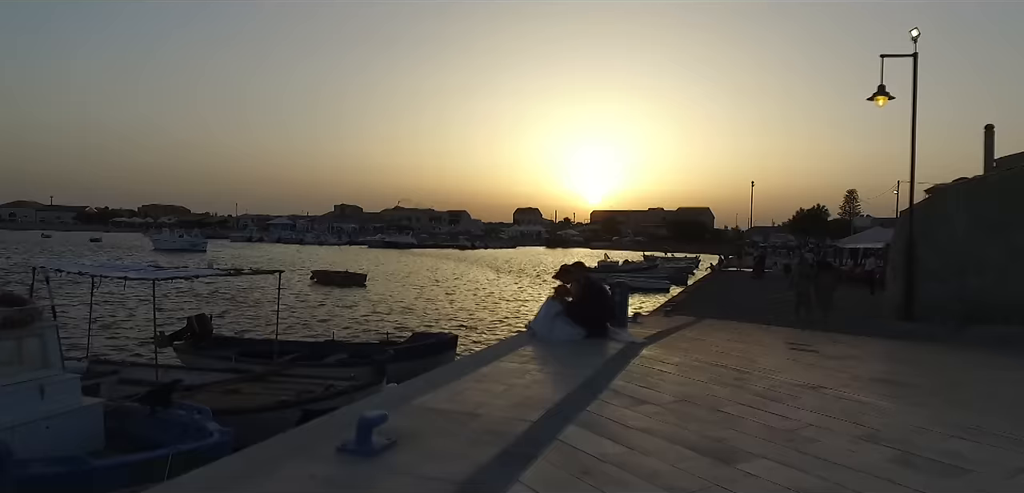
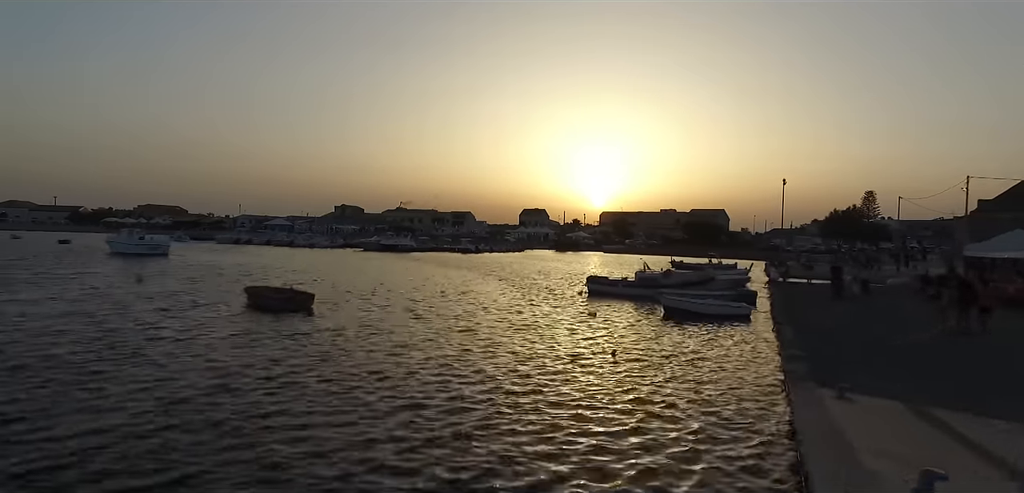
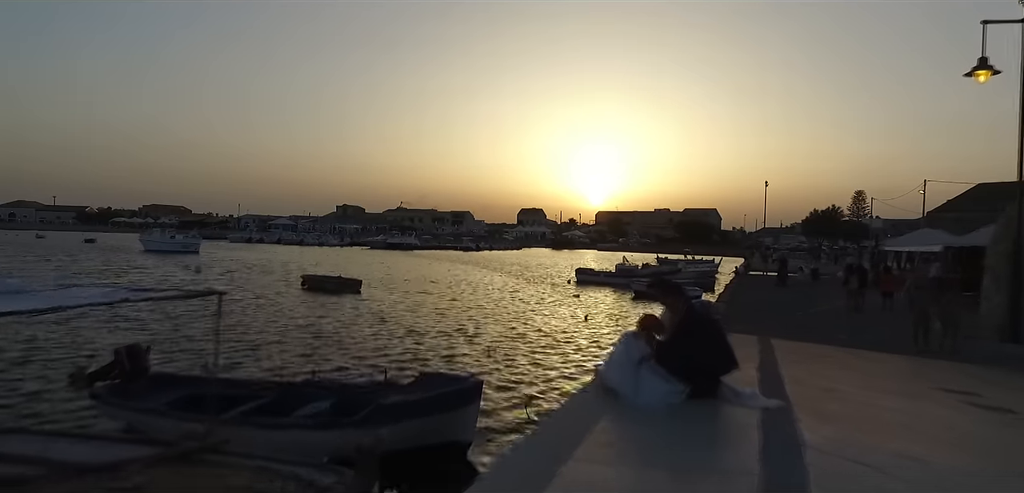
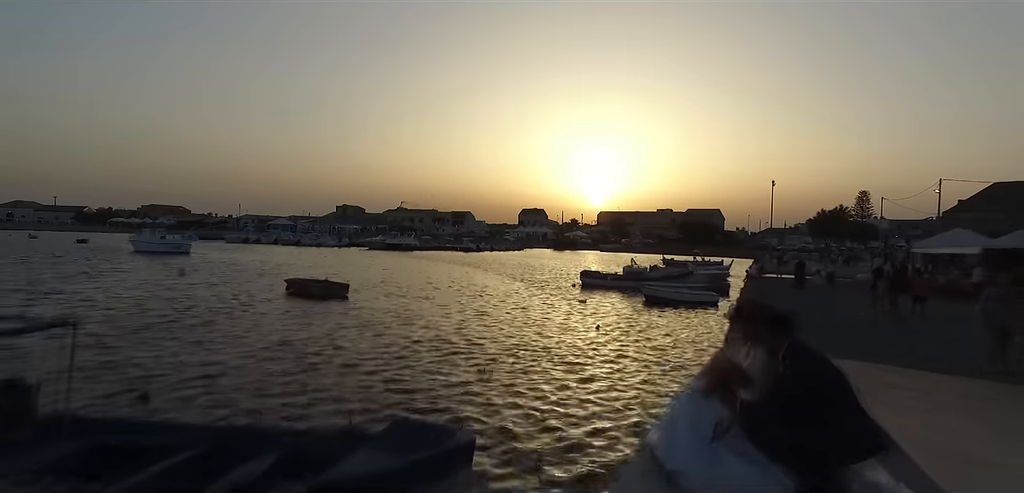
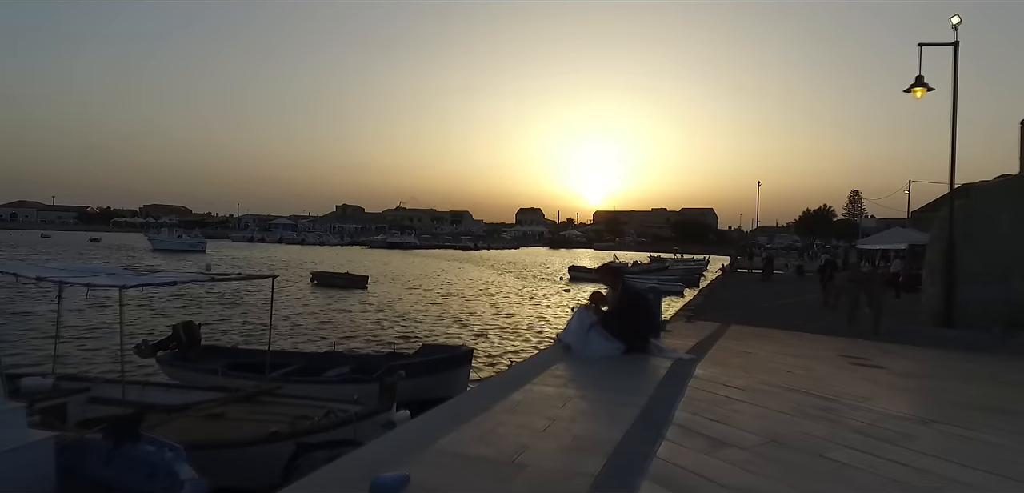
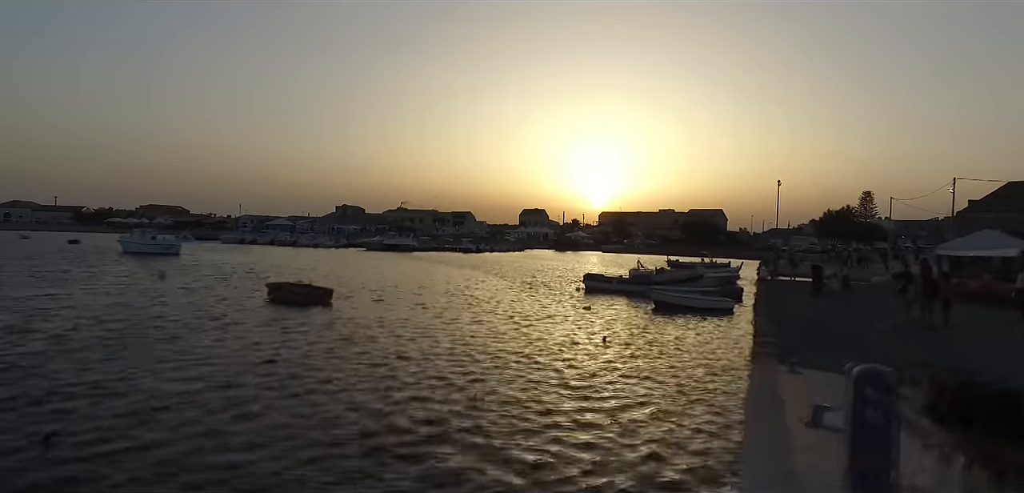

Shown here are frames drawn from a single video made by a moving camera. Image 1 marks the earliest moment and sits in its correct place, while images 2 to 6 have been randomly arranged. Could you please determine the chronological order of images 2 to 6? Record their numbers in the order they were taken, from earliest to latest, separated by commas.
5, 3, 4, 6, 2
